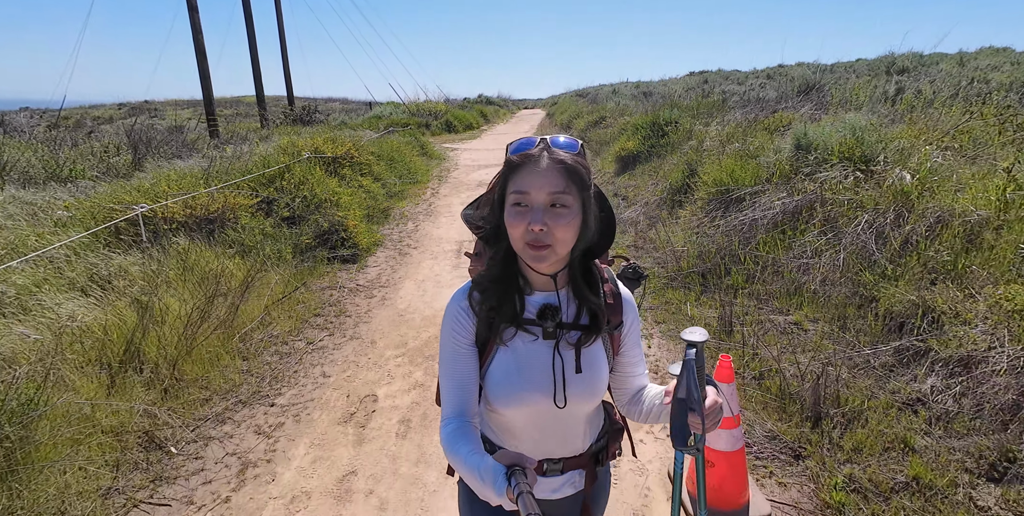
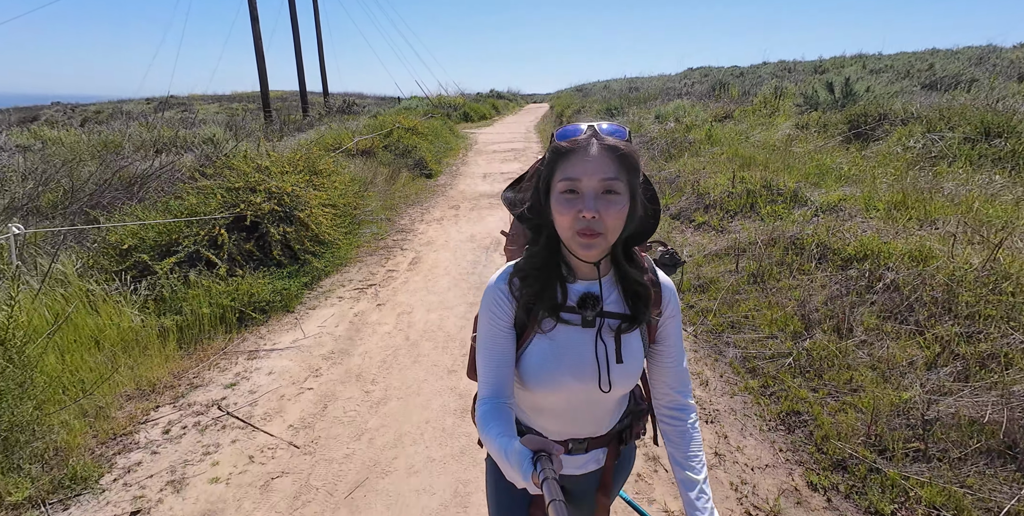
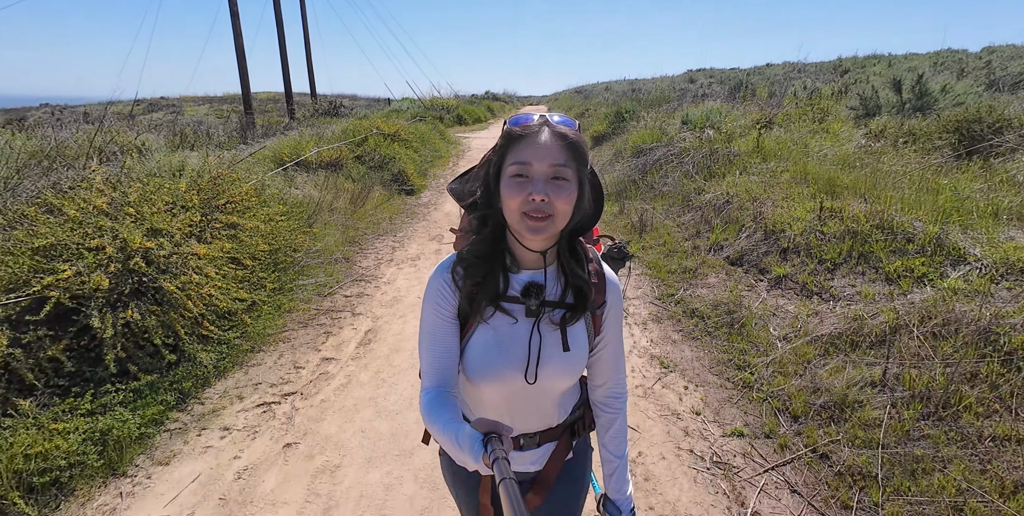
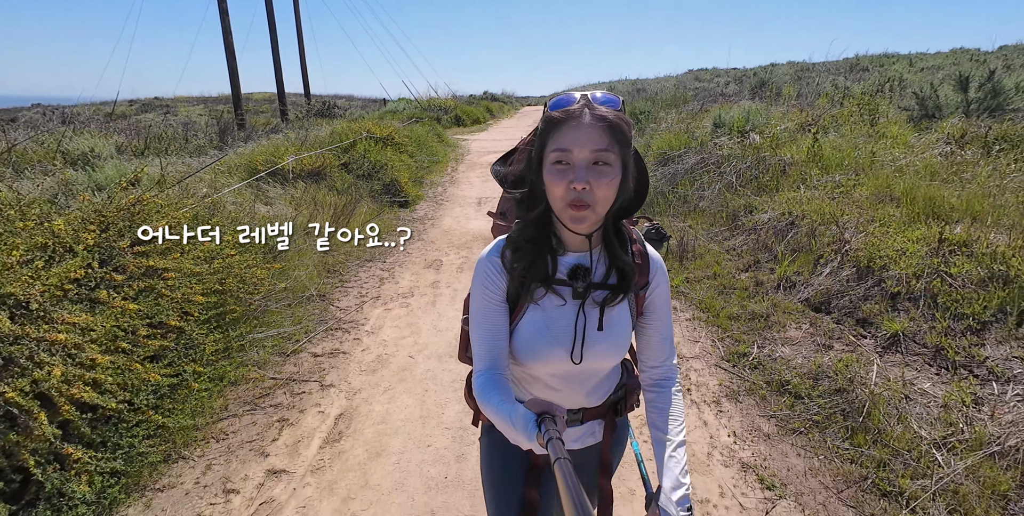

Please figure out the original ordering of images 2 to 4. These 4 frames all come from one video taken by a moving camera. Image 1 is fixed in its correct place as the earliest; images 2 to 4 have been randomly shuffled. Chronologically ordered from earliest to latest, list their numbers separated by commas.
4, 3, 2
